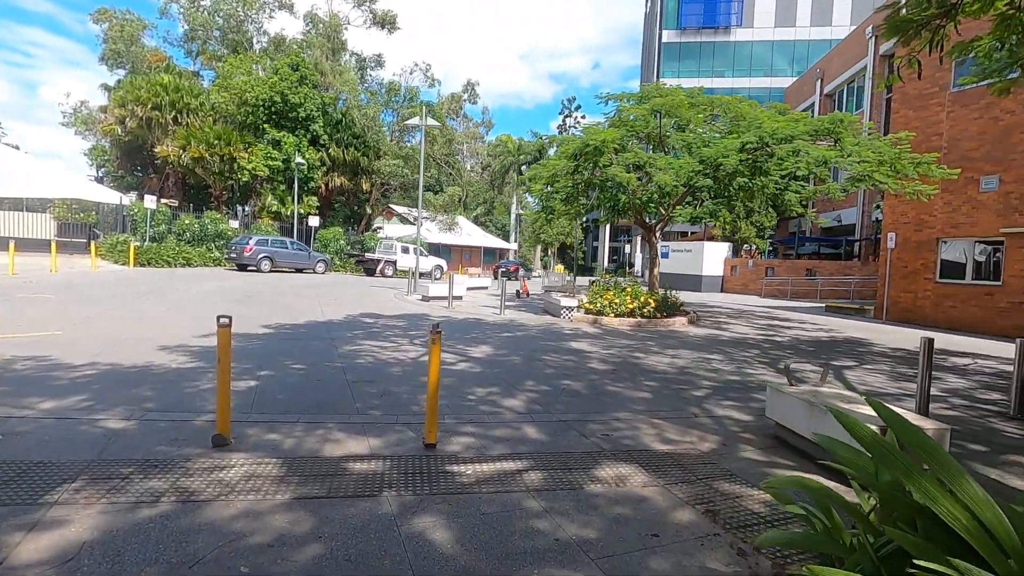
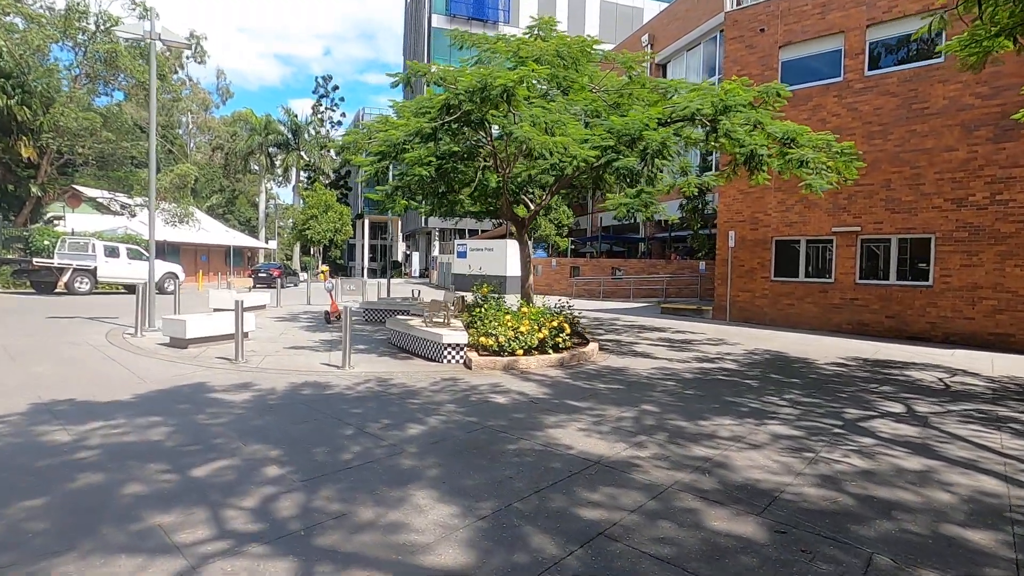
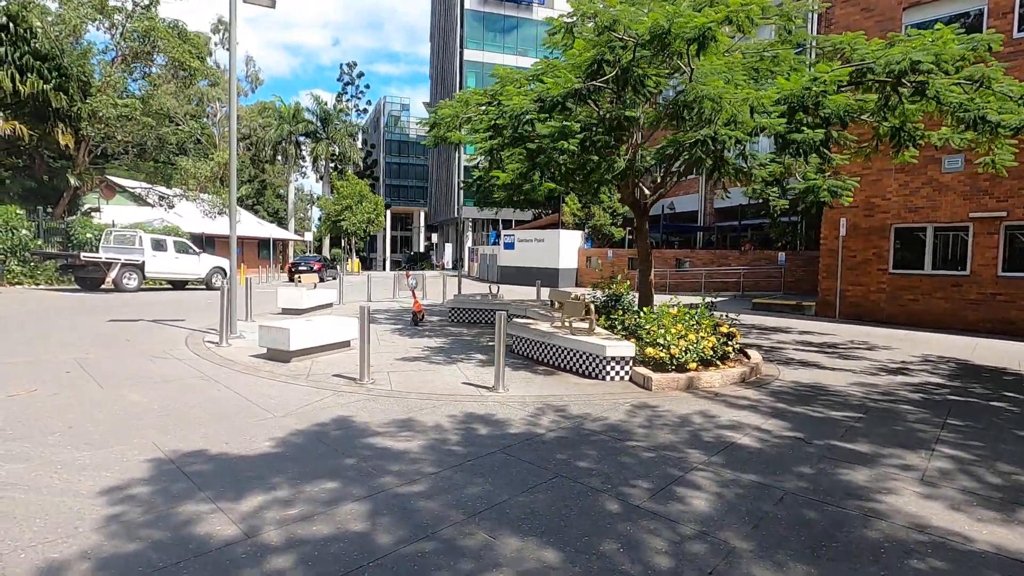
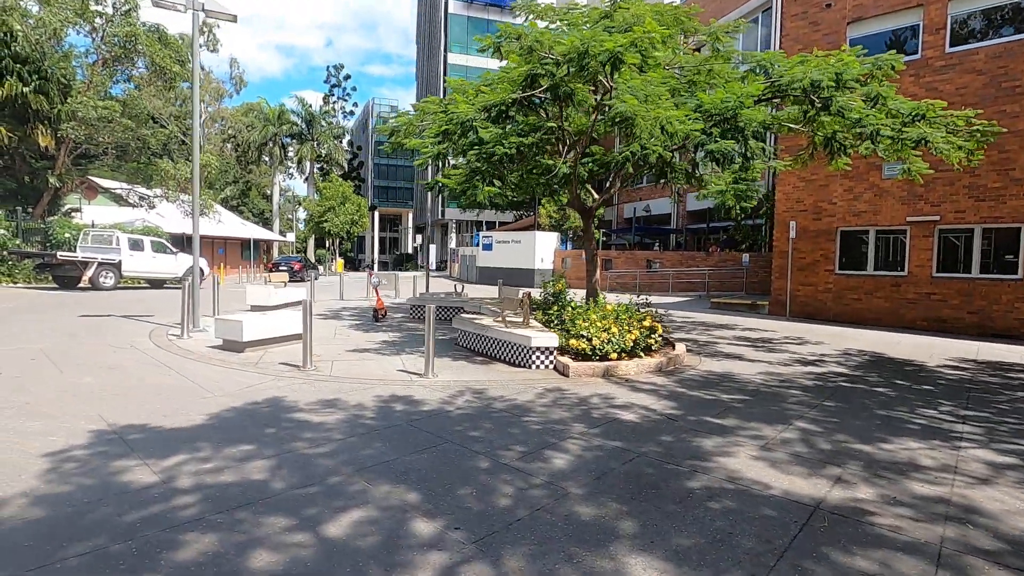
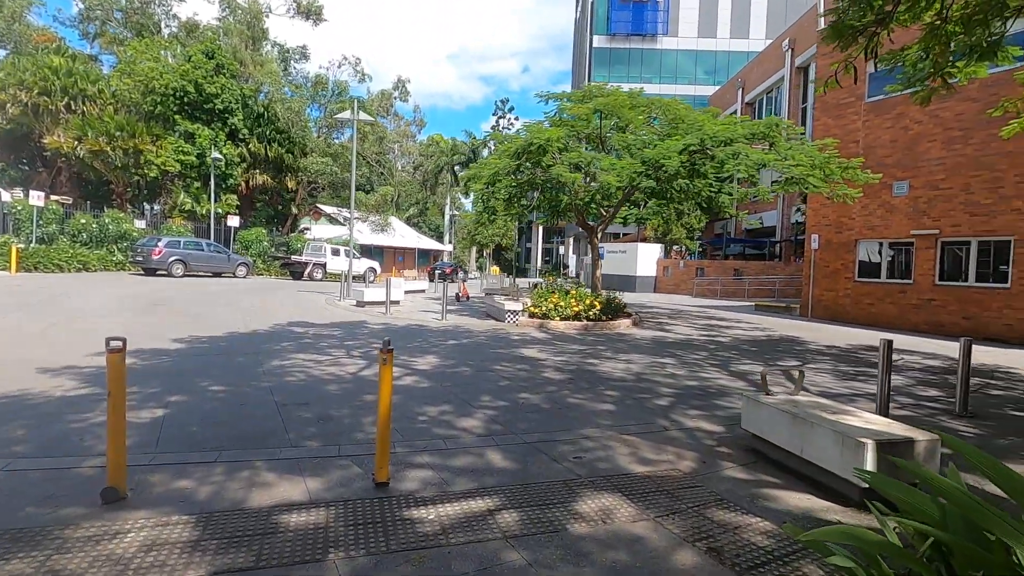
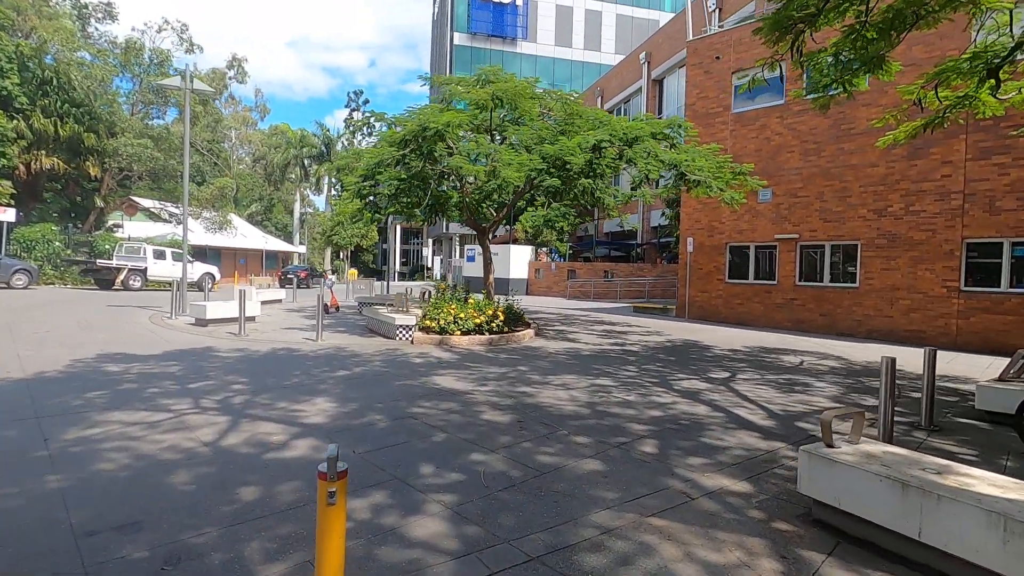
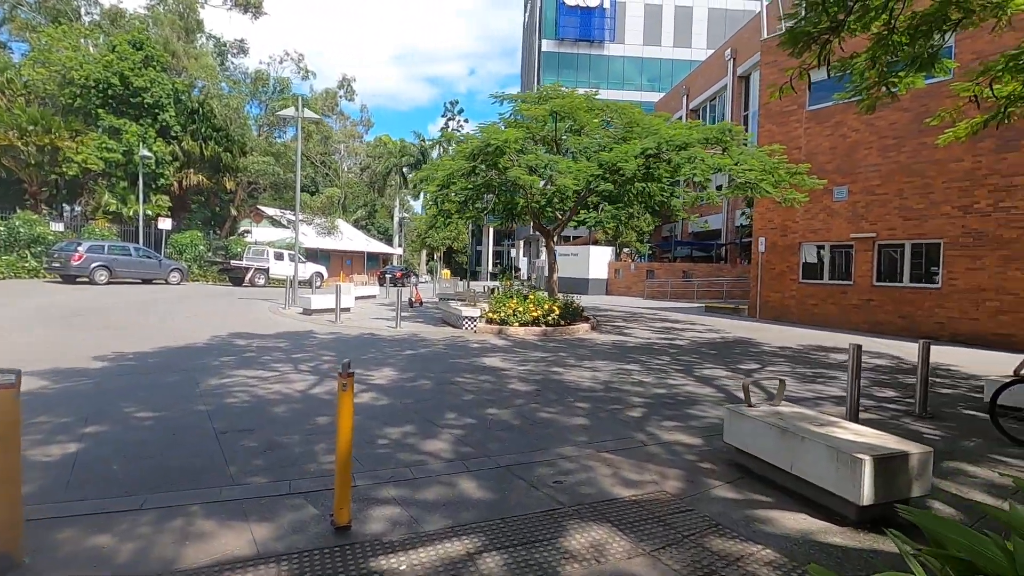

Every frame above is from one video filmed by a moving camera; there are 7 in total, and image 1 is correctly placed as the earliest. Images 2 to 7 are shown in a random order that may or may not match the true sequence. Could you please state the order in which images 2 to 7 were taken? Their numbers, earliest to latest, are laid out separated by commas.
5, 7, 6, 2, 4, 3
